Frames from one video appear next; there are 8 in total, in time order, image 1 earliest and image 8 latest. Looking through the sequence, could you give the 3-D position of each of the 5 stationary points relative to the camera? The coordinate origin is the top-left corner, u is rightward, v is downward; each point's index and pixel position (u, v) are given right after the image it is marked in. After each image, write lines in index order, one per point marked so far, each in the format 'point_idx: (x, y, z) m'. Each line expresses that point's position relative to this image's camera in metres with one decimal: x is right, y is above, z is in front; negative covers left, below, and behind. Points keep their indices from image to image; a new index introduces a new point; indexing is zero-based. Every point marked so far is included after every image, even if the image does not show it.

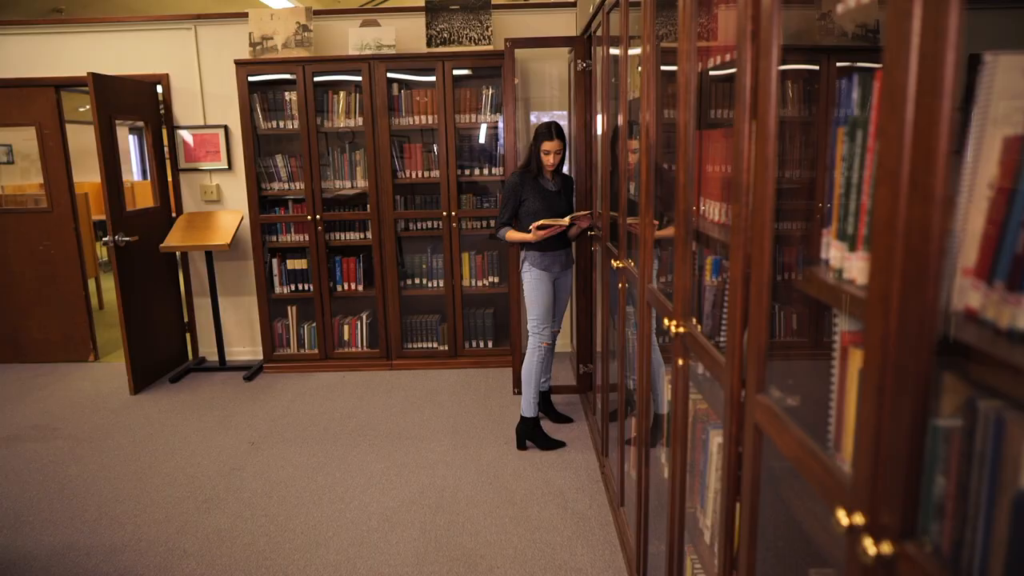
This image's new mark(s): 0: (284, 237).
0: (-1.2, +0.3, +4.4) m
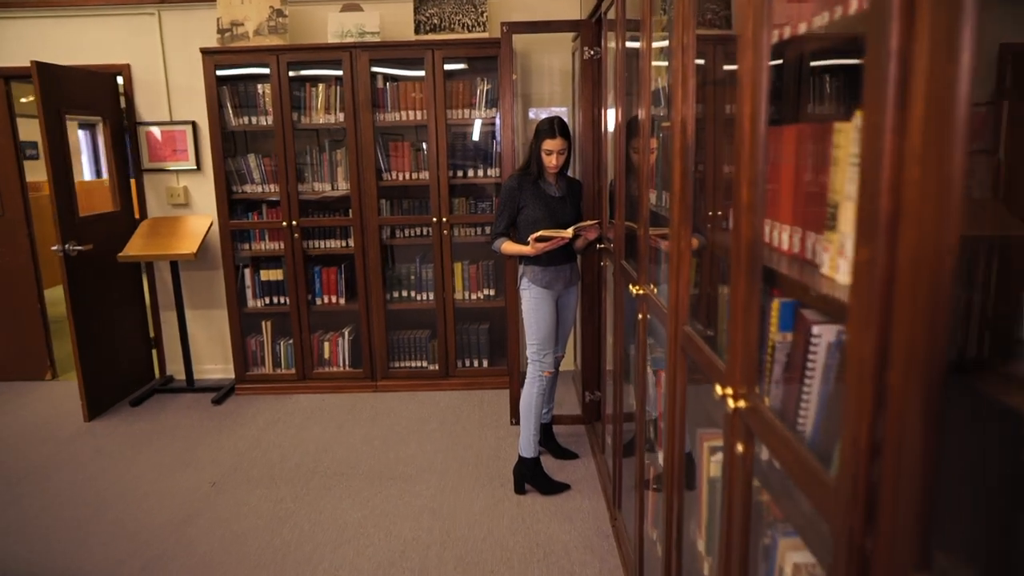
0: (-1.2, +0.2, +4.0) m
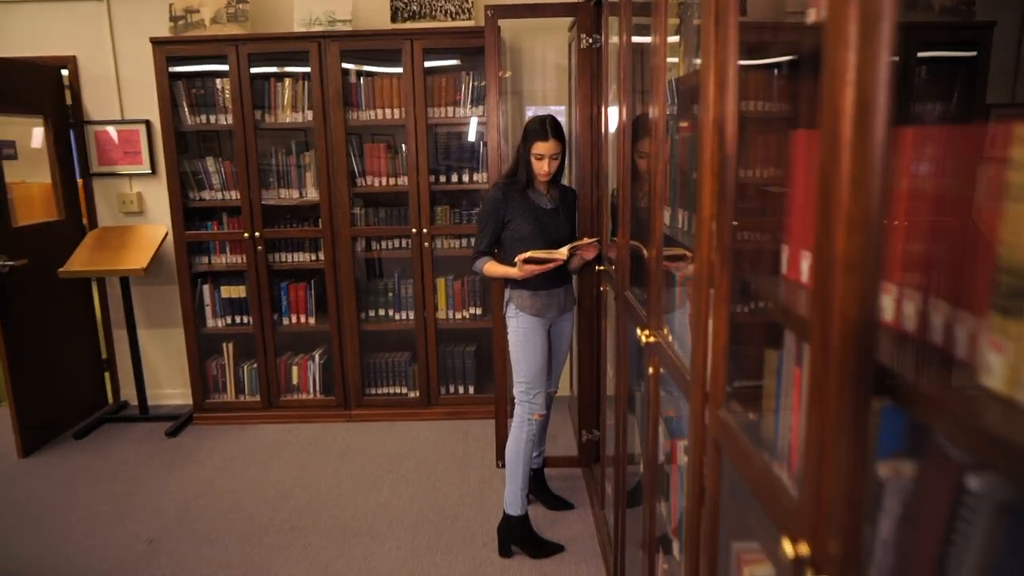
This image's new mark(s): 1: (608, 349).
0: (-1.3, +0.1, +3.6) m
1: (+0.3, -0.2, +2.5) m
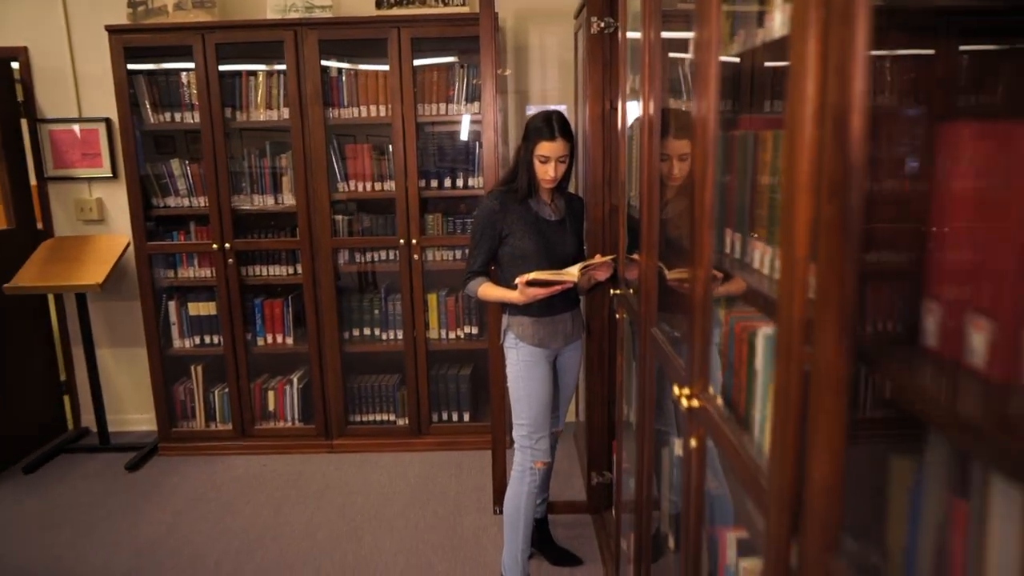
0: (-1.3, +0.1, +3.3) m
1: (+0.3, -0.3, +2.1) m
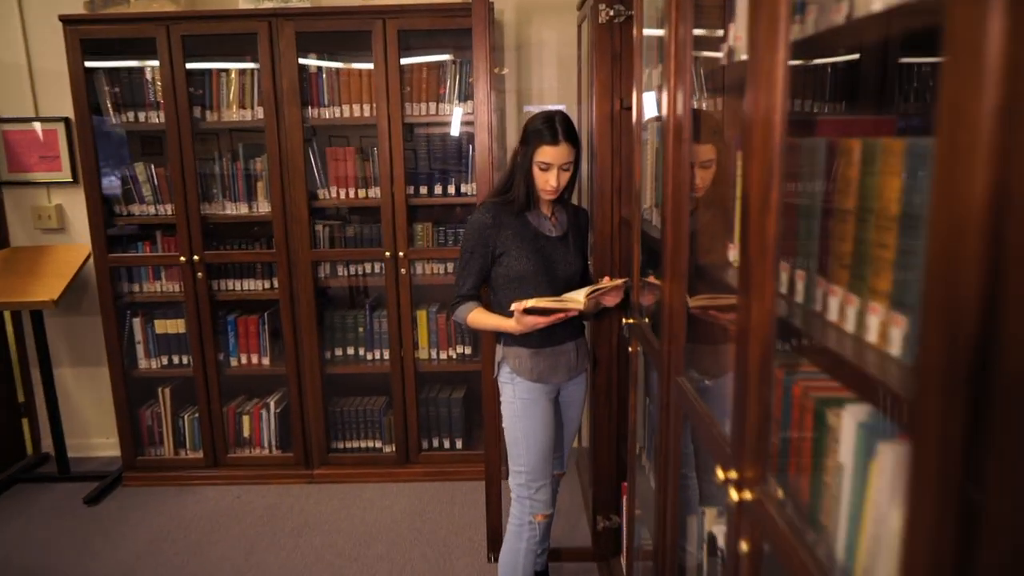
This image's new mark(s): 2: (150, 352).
0: (-1.3, 0.0, +3.0) m
1: (+0.3, -0.3, +1.8) m
2: (-1.3, -0.2, +3.0) m
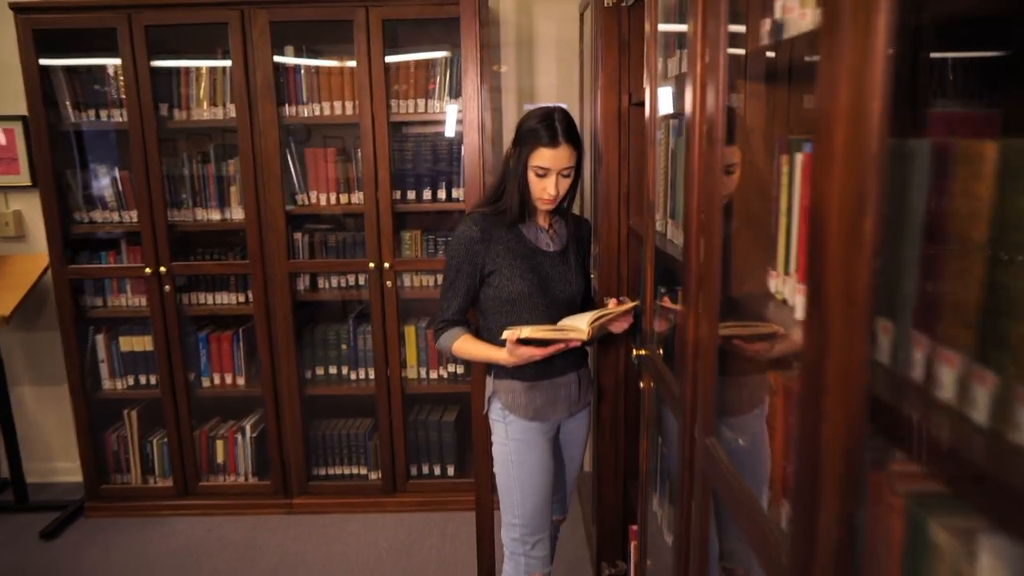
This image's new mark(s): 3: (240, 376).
0: (-1.3, 0.0, +2.7) m
1: (+0.3, -0.4, +1.6) m
2: (-1.3, -0.3, +2.8) m
3: (-0.9, -0.3, +2.8) m
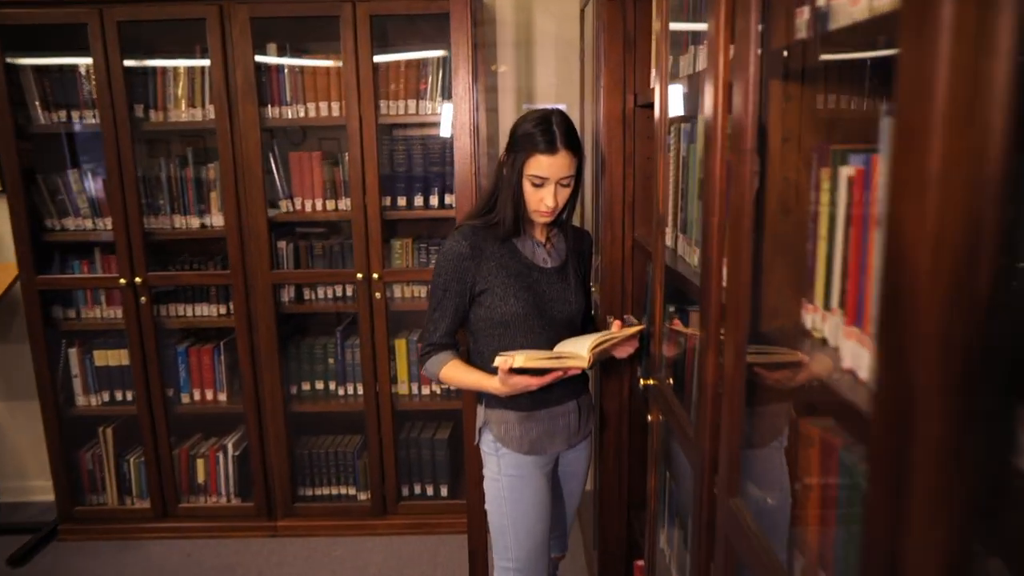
0: (-1.3, -0.1, +2.6) m
1: (+0.3, -0.4, +1.5) m
2: (-1.4, -0.3, +2.6) m
3: (-0.9, -0.3, +2.7) m
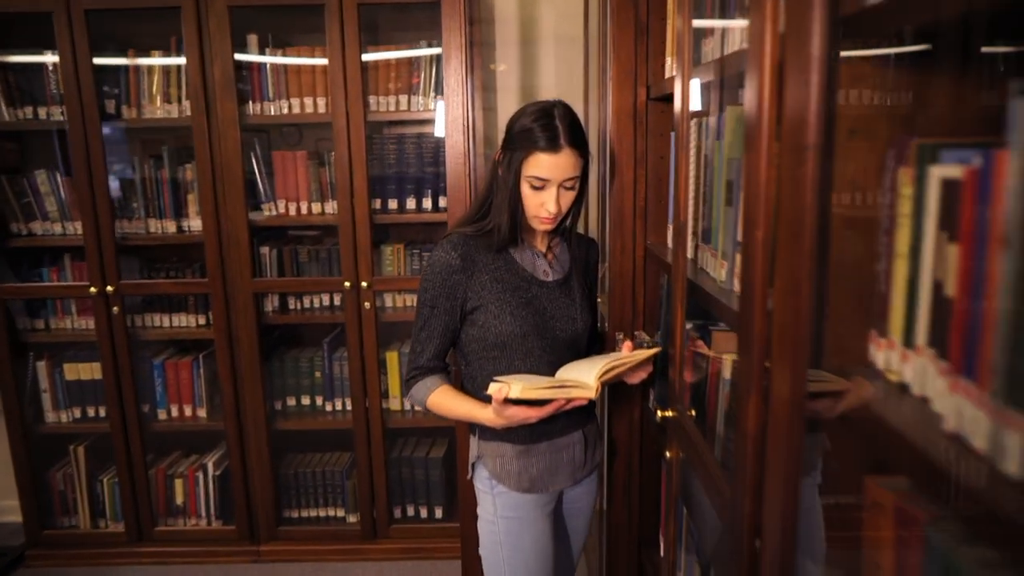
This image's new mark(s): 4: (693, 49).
0: (-1.3, -0.1, +2.4) m
1: (+0.3, -0.4, +1.3) m
2: (-1.4, -0.3, +2.5) m
3: (-0.9, -0.4, +2.5) m
4: (+0.2, +0.3, +1.0) m
